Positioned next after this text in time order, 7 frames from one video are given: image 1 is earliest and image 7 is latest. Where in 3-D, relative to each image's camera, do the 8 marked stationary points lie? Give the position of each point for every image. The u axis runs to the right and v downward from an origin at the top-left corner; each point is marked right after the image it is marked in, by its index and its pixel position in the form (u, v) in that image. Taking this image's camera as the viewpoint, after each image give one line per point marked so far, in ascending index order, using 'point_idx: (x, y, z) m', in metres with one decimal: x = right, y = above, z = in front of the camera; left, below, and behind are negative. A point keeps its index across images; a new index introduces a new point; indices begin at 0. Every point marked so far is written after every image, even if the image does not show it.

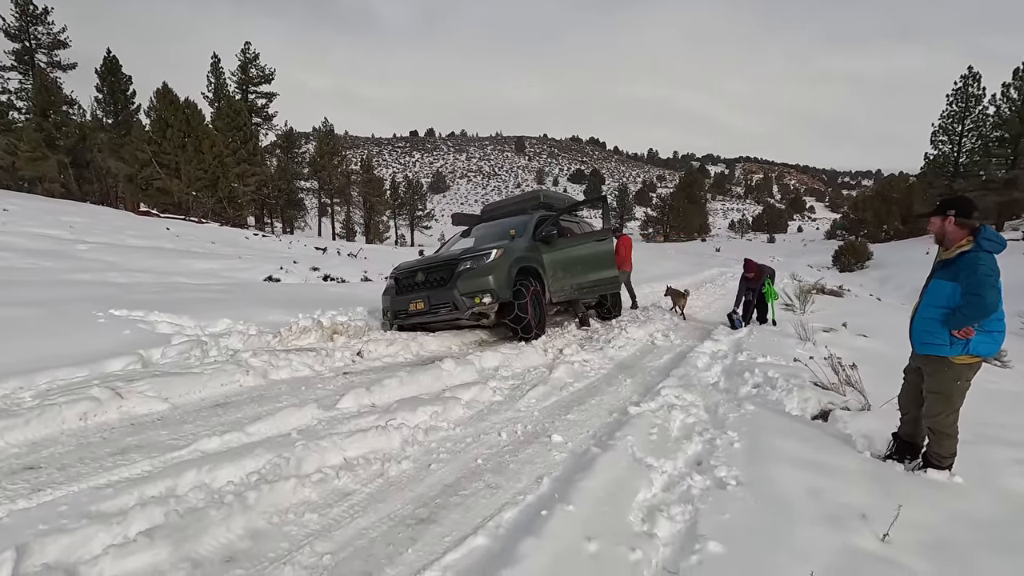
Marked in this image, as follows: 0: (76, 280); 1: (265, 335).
0: (-7.0, +0.1, +8.6) m
1: (-2.3, -0.5, +5.1) m
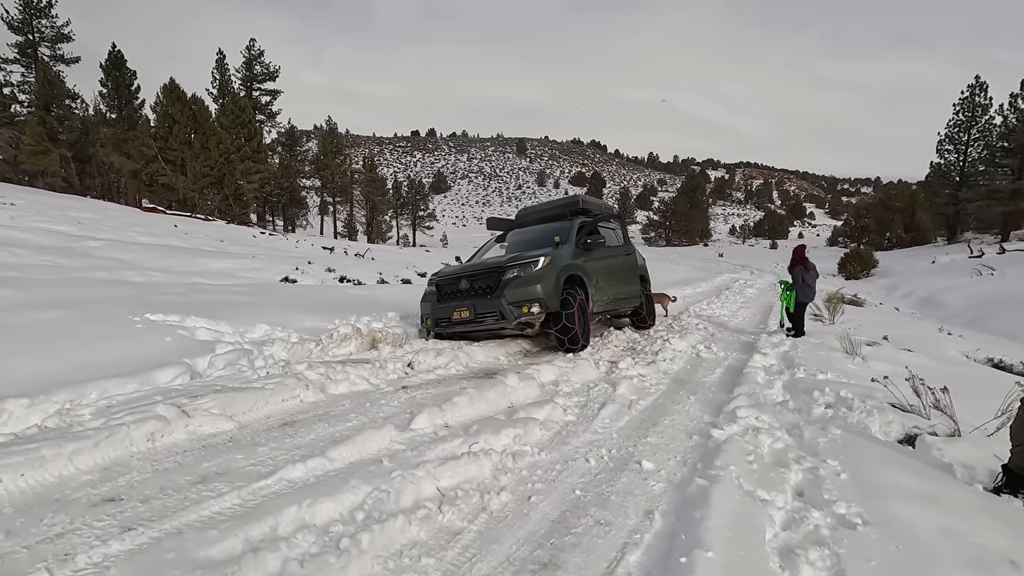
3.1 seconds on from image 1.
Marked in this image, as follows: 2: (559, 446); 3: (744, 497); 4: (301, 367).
0: (-6.5, +0.1, +8.4) m
1: (-1.9, -0.5, +4.9) m
2: (+0.3, -0.9, +3.1) m
3: (+1.1, -1.0, +2.5) m
4: (-1.5, -0.6, +3.9) m
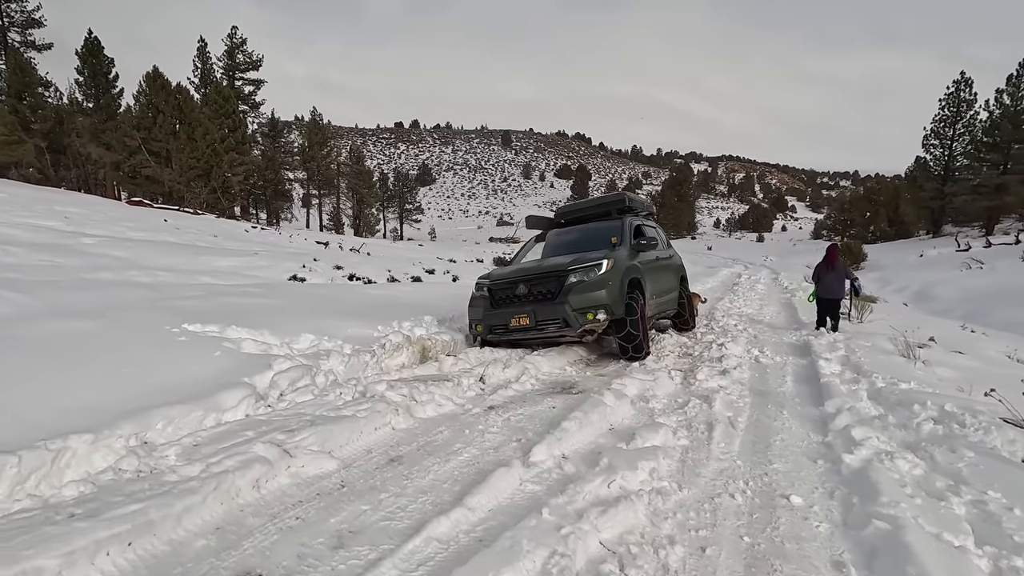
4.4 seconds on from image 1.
0: (-6.0, +0.1, +7.9) m
1: (-1.2, -0.6, +4.6) m
2: (+1.0, -1.0, +2.8) m
3: (+1.8, -1.1, +2.2) m
4: (-0.9, -0.7, +3.6) m
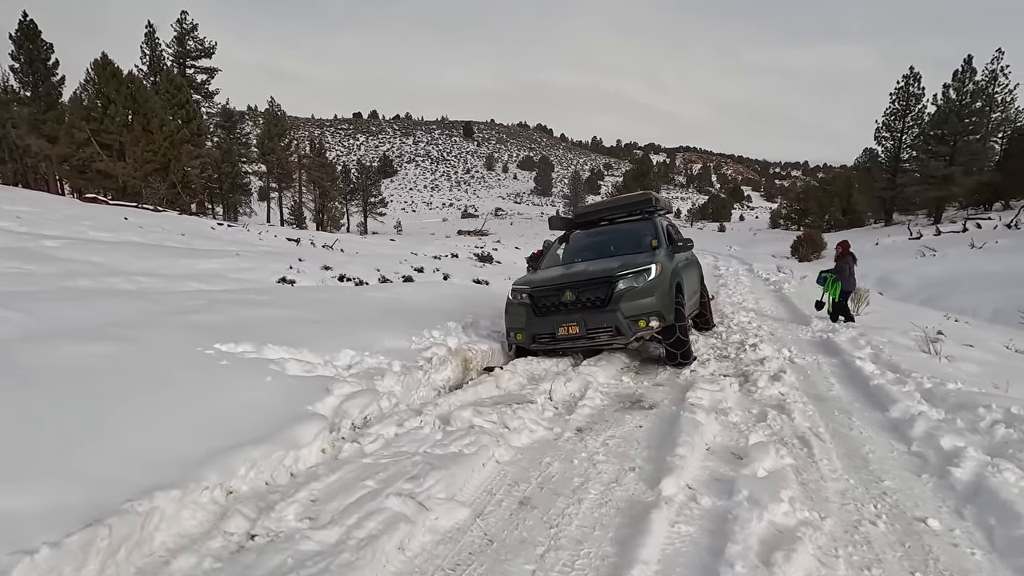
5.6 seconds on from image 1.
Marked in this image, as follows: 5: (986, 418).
0: (-5.8, 0.0, +7.3) m
1: (-0.8, -0.7, +4.3) m
2: (+1.6, -1.1, +2.7) m
3: (+2.4, -1.2, +2.2) m
4: (-0.3, -0.8, +3.3) m
5: (+3.6, -1.0, +4.1) m
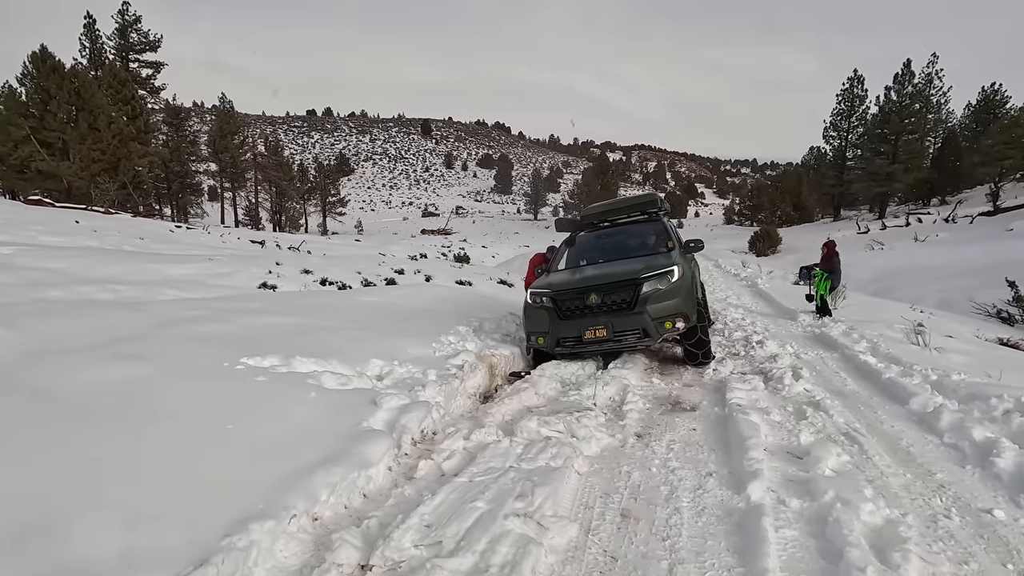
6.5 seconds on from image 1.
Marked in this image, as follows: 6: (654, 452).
0: (-5.7, -0.2, +6.8) m
1: (-0.4, -0.8, +4.2) m
2: (+2.0, -1.1, +2.8) m
3: (+2.9, -1.2, +2.3) m
4: (0.0, -0.8, +3.2) m
5: (+3.9, -0.9, +4.3) m
6: (+0.8, -1.0, +3.1) m
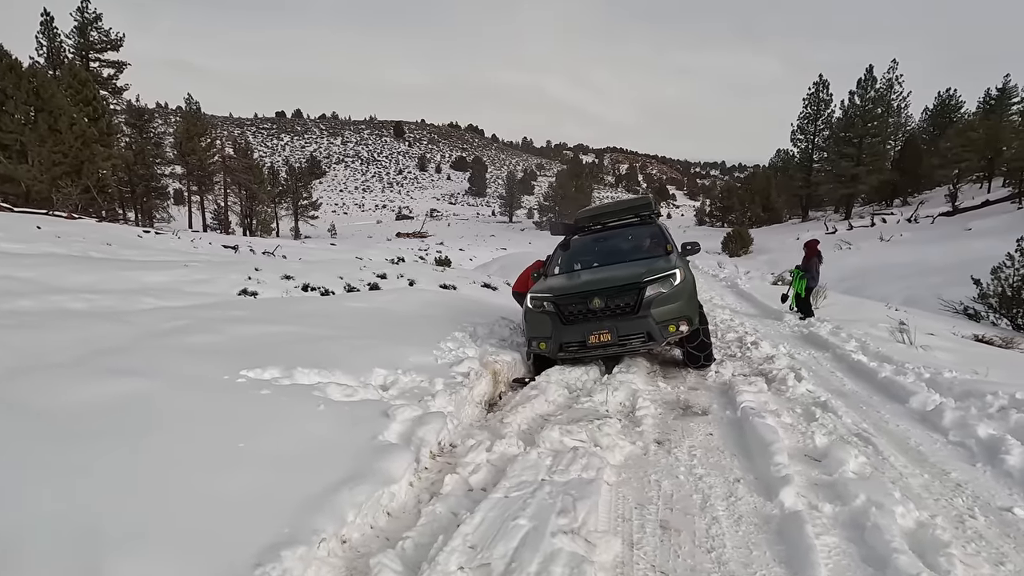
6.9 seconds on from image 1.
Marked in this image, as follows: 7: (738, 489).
0: (-5.7, -0.3, +6.5) m
1: (-0.4, -0.8, +4.1) m
2: (+2.1, -1.1, +2.8) m
3: (+3.1, -1.2, +2.4) m
4: (+0.2, -0.9, +3.2) m
5: (+4.0, -0.9, +4.4) m
6: (+0.9, -1.0, +3.1) m
7: (+1.1, -1.0, +2.7) m
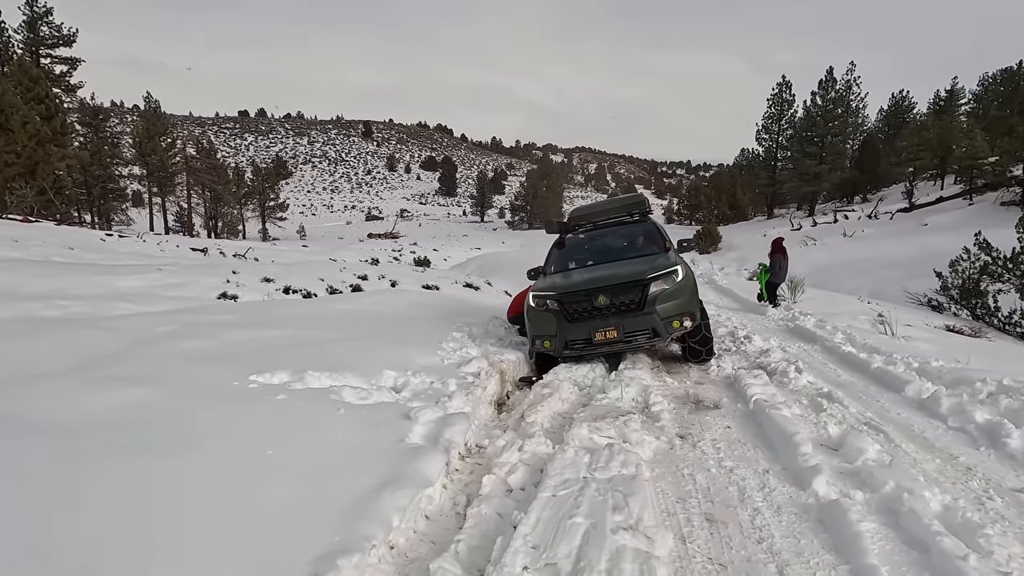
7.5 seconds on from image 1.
0: (-5.7, -0.4, +6.1) m
1: (-0.3, -0.8, +4.1) m
2: (+2.3, -1.1, +2.9) m
3: (+3.3, -1.1, +2.6) m
4: (+0.3, -0.8, +3.2) m
5: (+4.1, -0.9, +4.6) m
6: (+1.1, -1.0, +3.1) m
7: (+1.3, -1.0, +2.8) m
